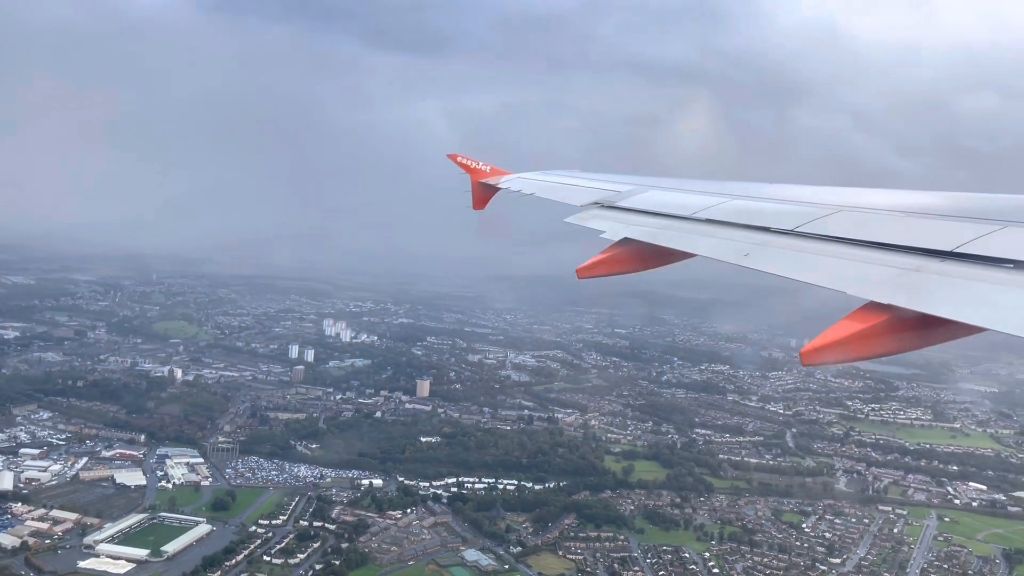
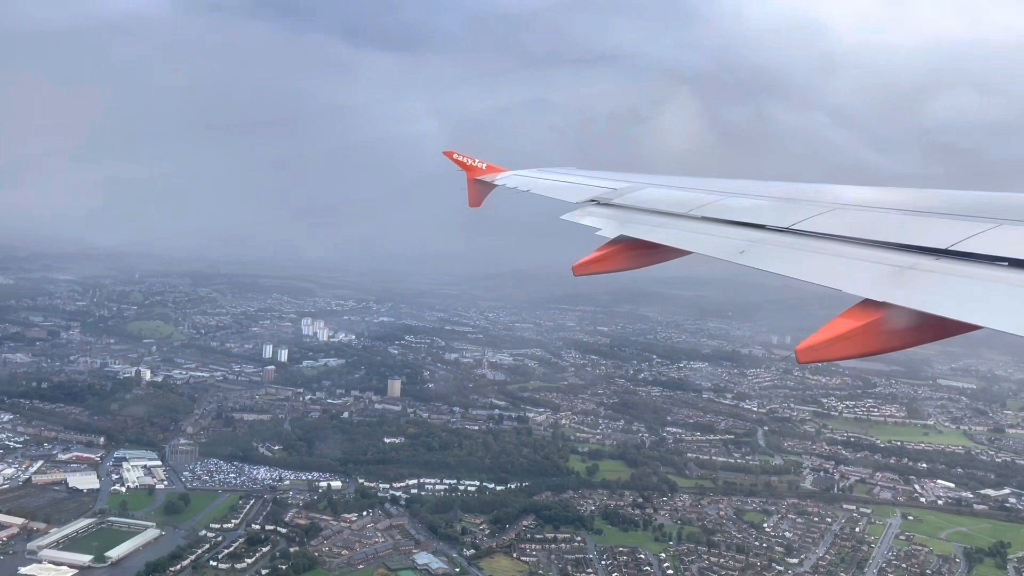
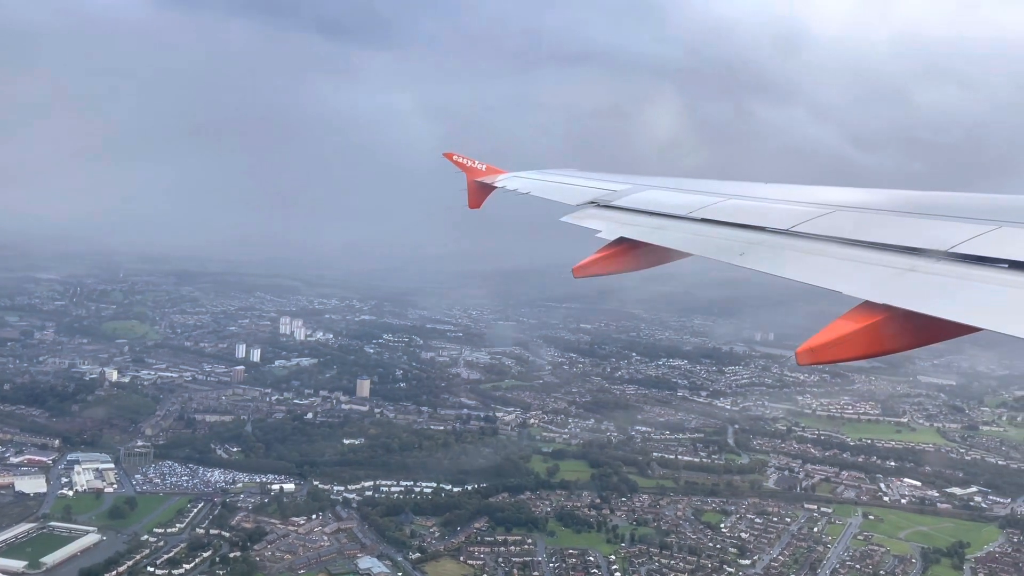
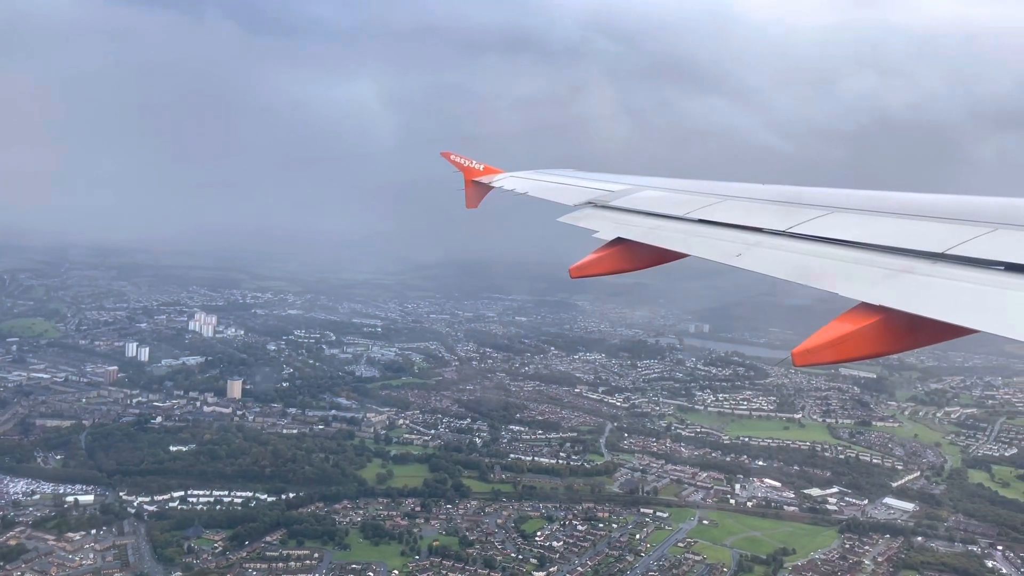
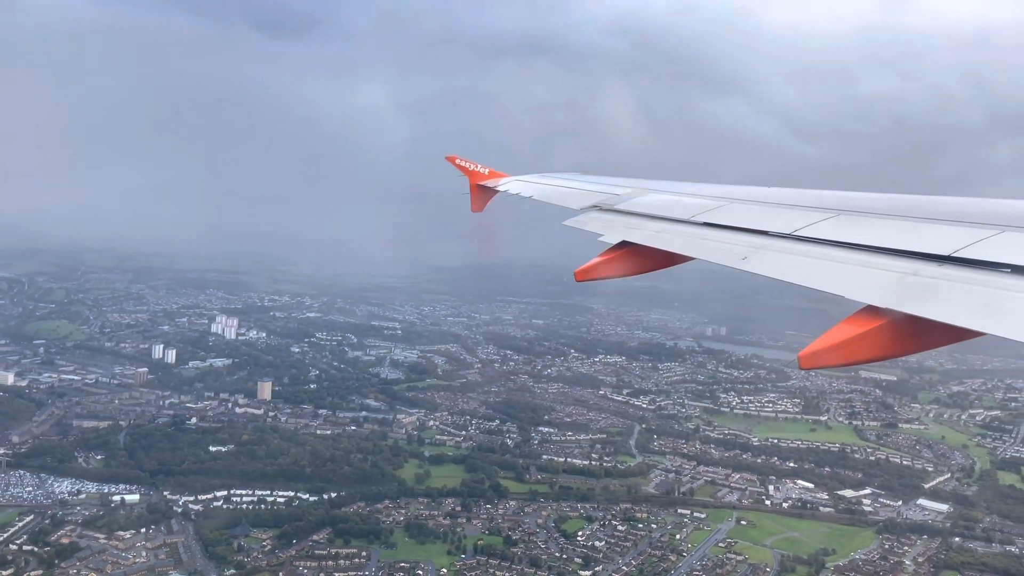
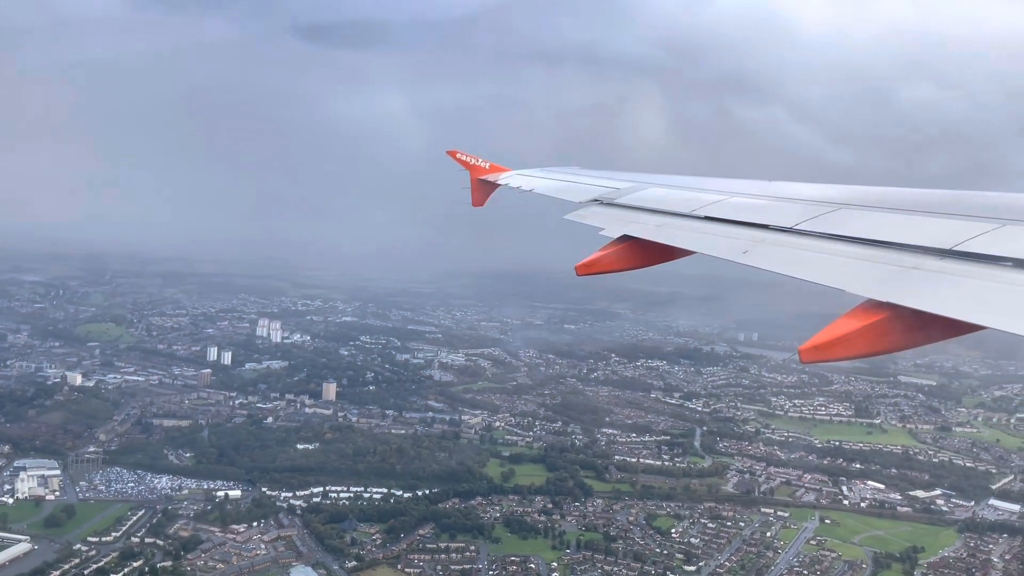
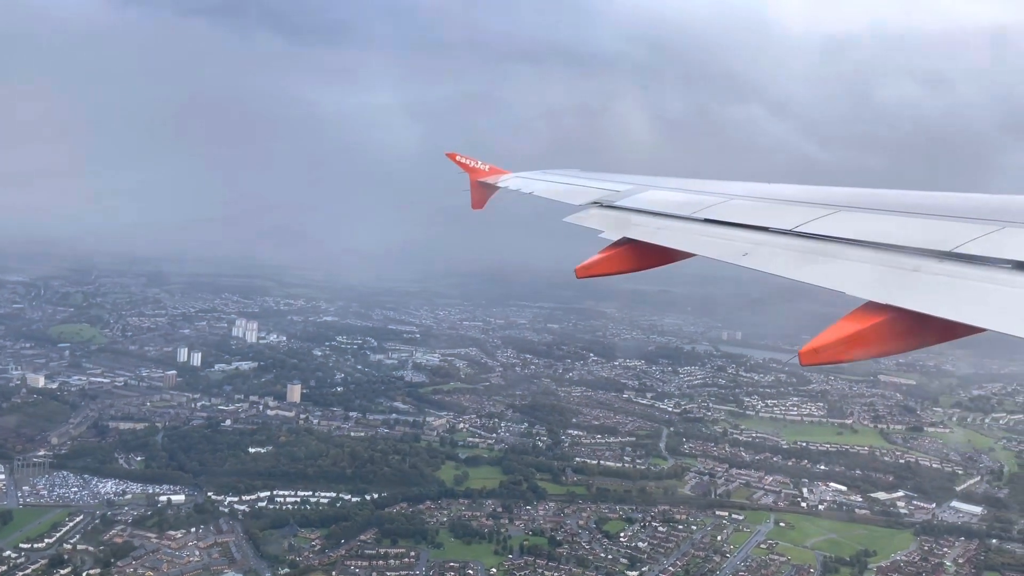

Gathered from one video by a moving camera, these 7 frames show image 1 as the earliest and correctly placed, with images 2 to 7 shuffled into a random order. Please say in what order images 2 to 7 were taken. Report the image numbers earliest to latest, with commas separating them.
2, 3, 6, 7, 5, 4
